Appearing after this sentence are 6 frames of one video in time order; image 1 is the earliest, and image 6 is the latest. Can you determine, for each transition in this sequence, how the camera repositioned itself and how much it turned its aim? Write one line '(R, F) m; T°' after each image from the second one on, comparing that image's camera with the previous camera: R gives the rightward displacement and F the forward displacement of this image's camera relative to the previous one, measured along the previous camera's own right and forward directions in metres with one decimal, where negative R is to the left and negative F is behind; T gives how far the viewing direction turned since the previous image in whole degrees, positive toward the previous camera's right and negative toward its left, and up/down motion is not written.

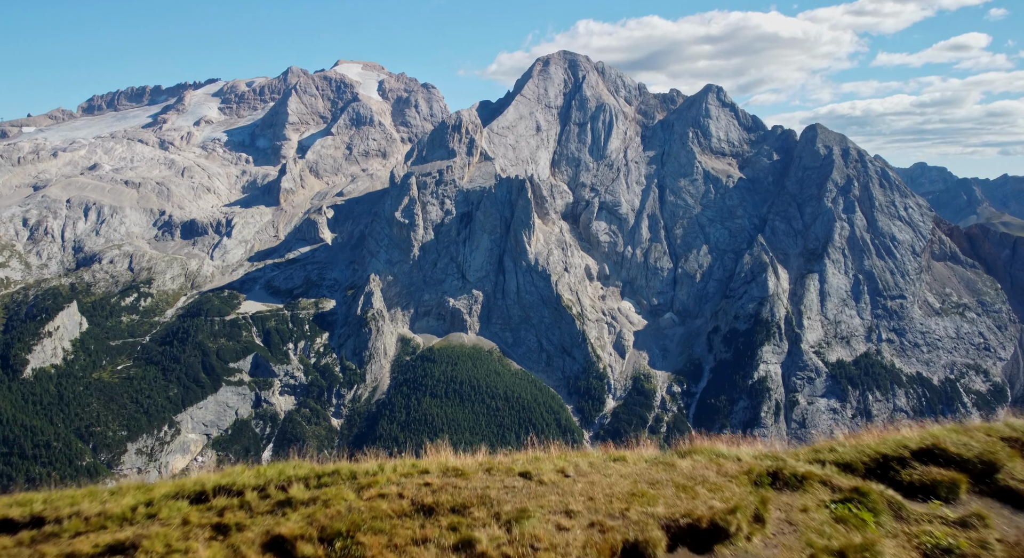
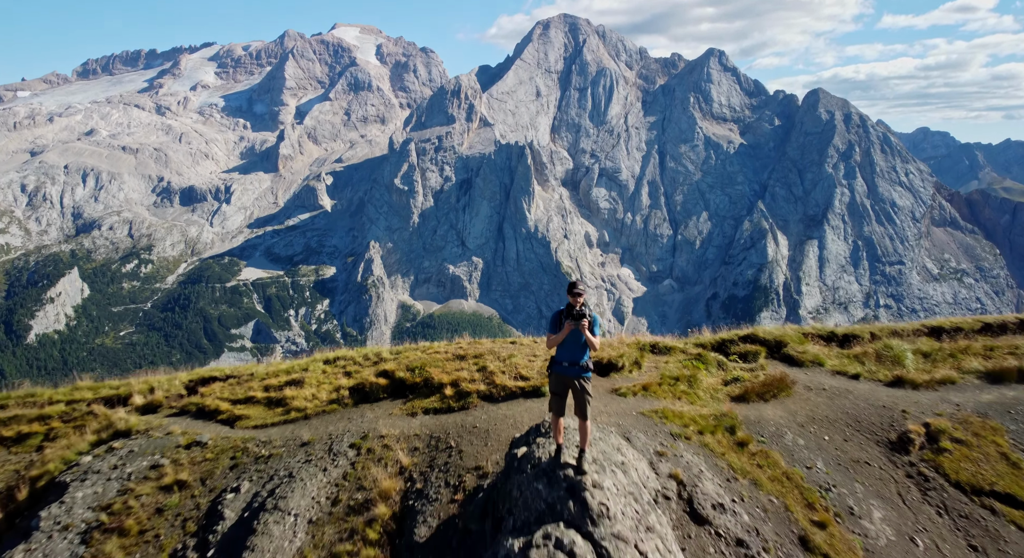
(+0.2, -11.8) m; 0°
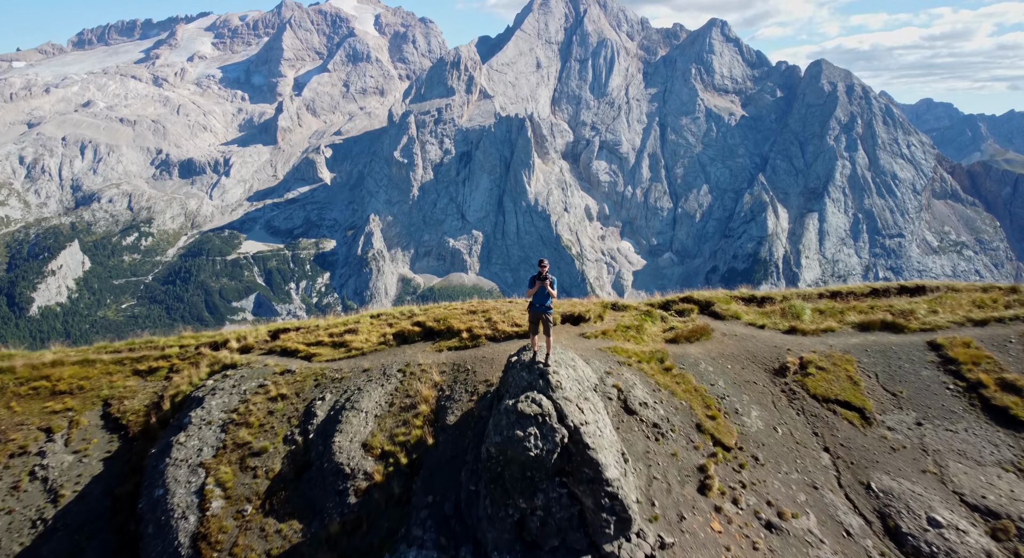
(+0.1, -9.5) m; 0°
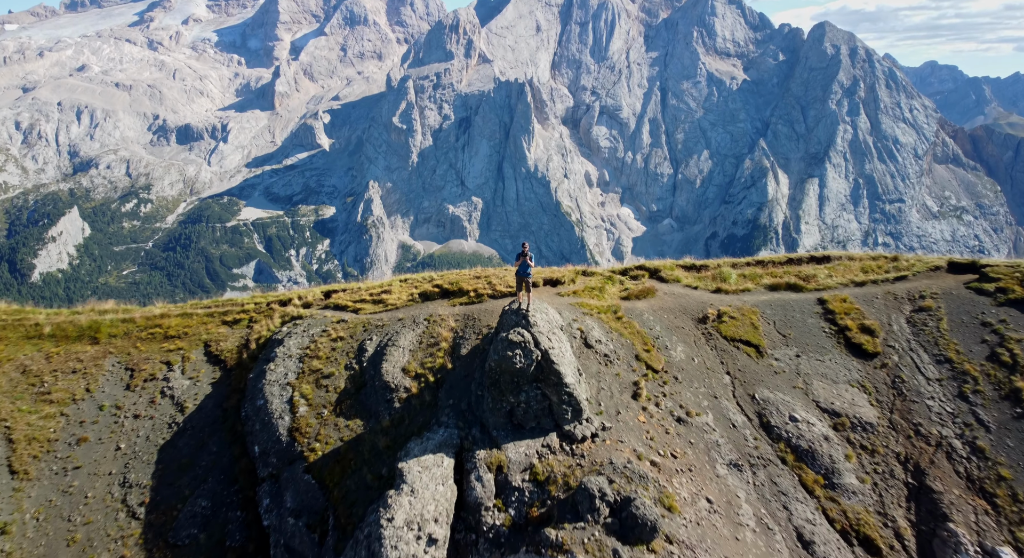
(+0.3, -11.6) m; 0°
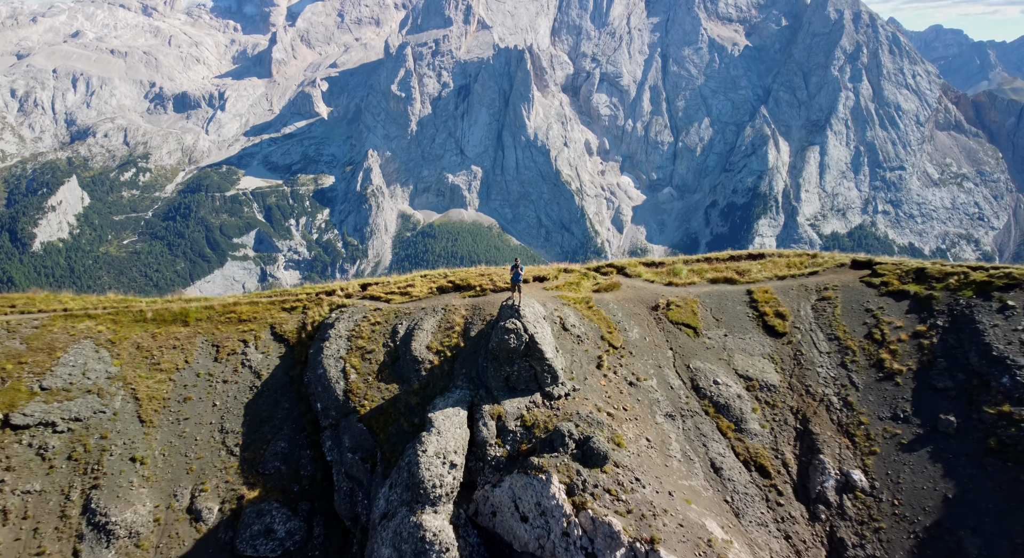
(+0.3, -13.0) m; 0°
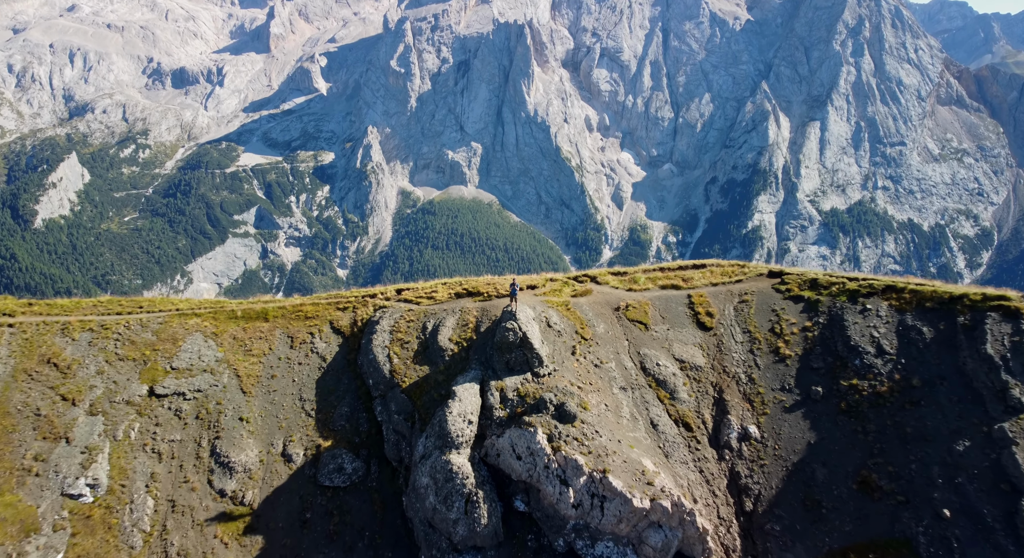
(+0.1, -19.3) m; 0°
